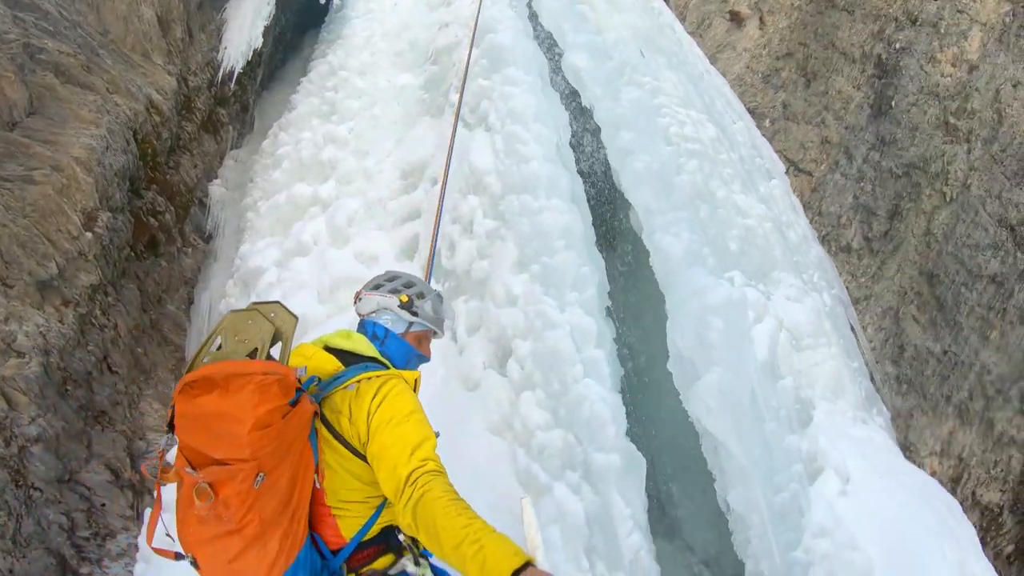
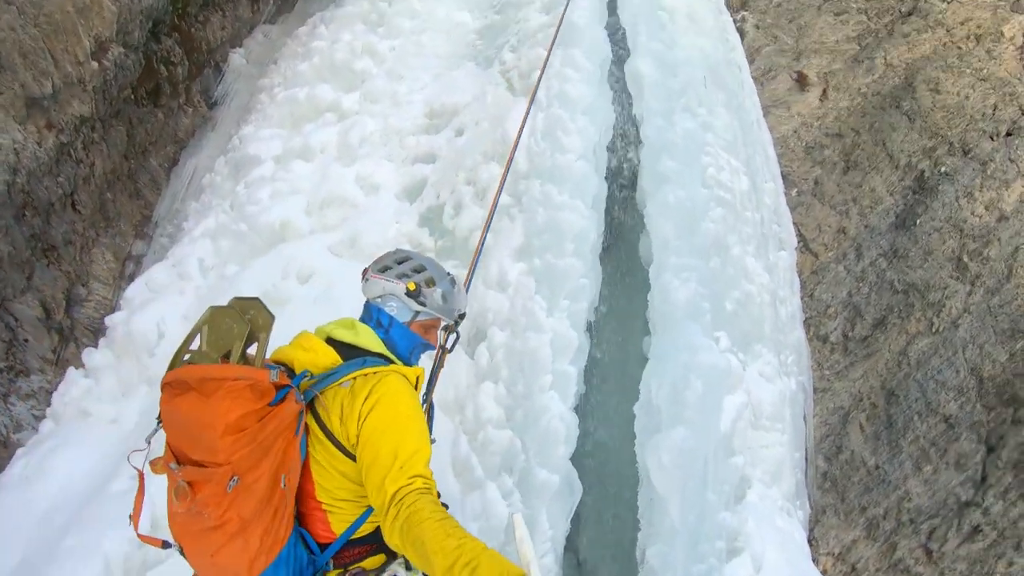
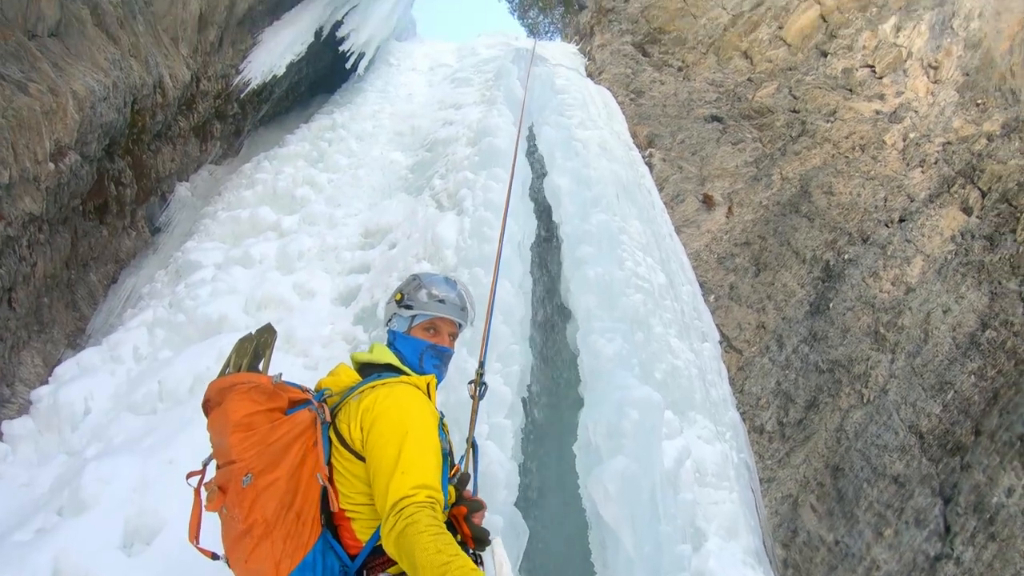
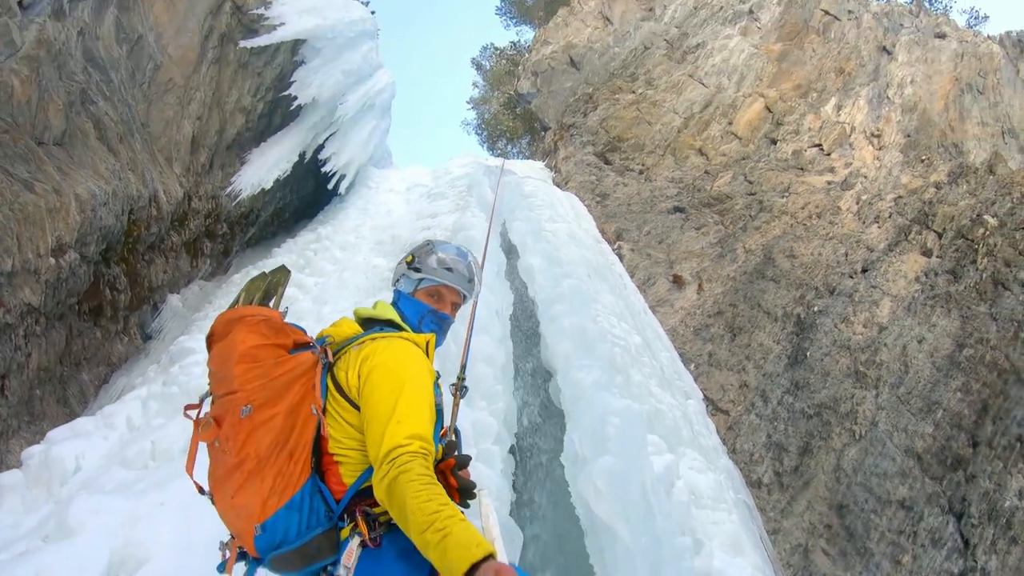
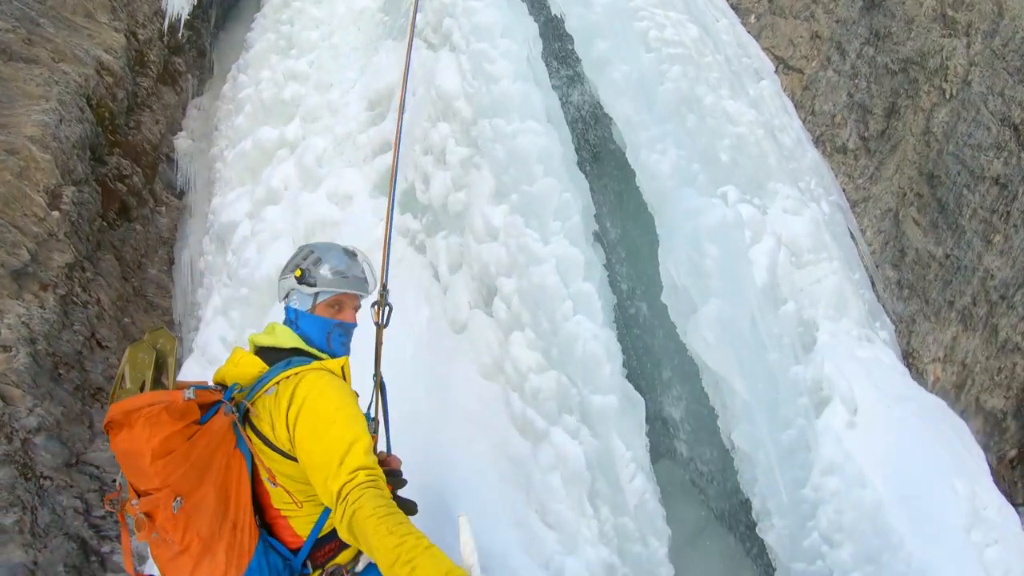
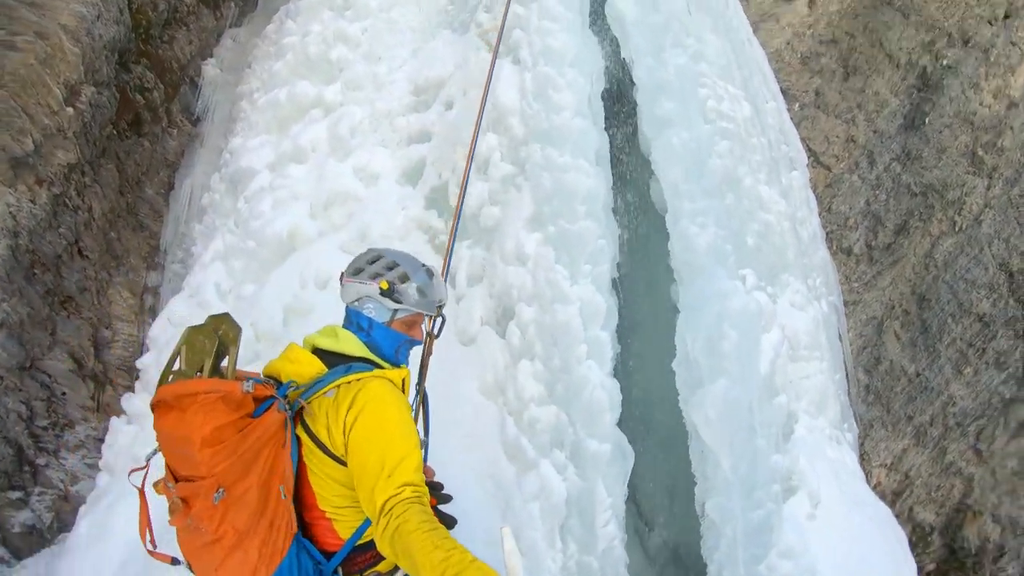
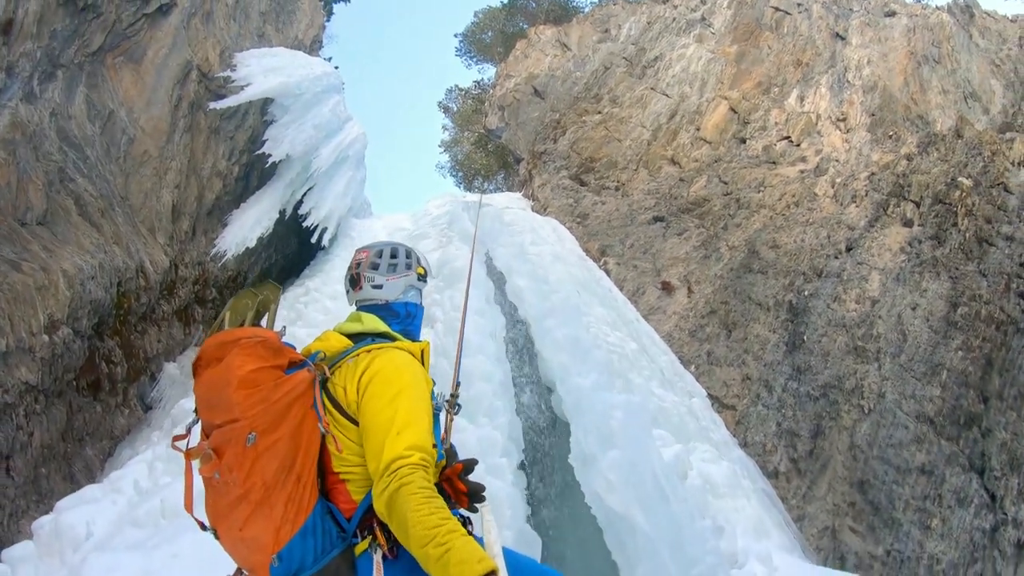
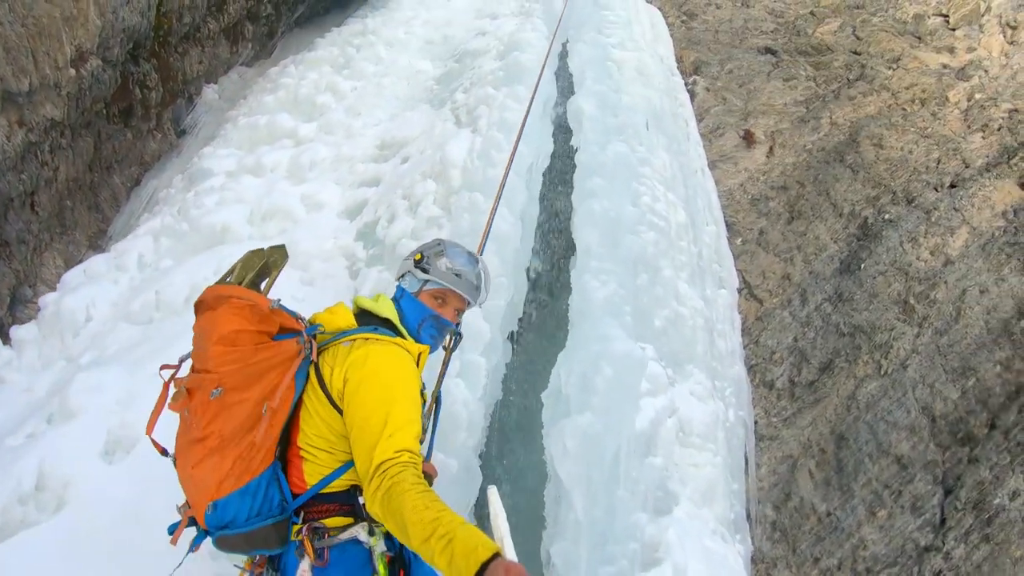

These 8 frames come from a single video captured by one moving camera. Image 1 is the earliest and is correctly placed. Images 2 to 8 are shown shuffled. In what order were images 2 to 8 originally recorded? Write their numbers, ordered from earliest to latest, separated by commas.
5, 6, 2, 8, 3, 4, 7
